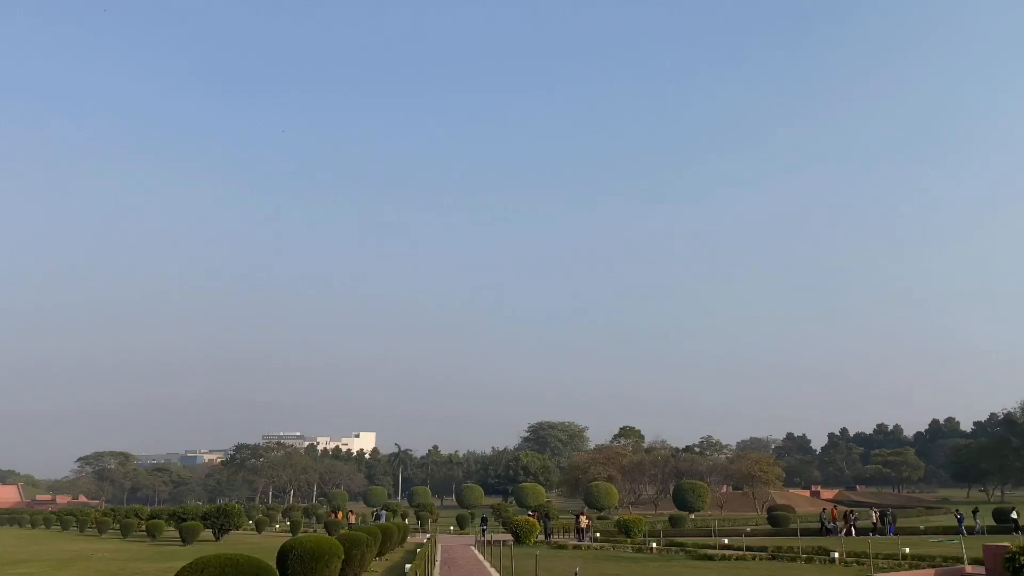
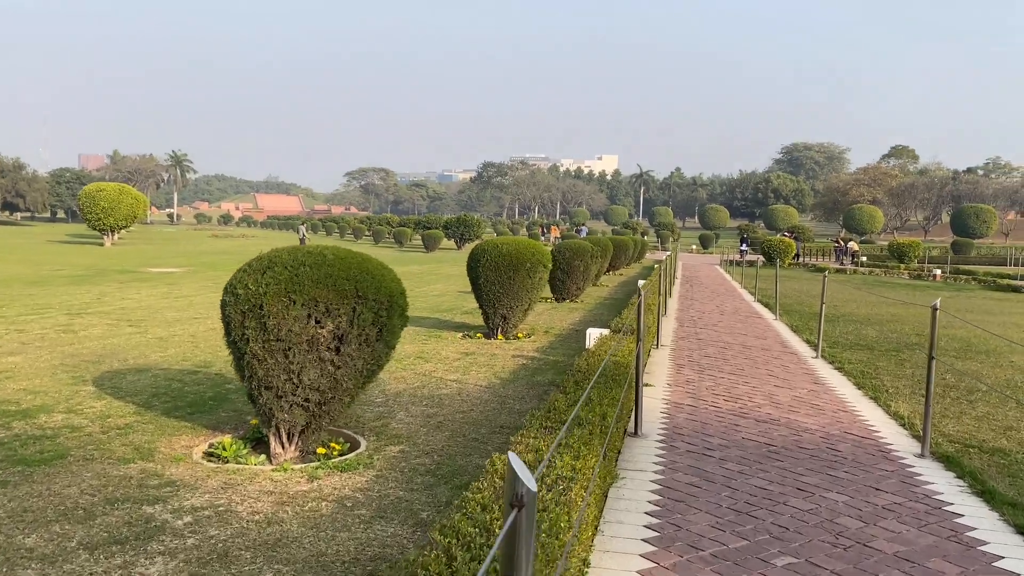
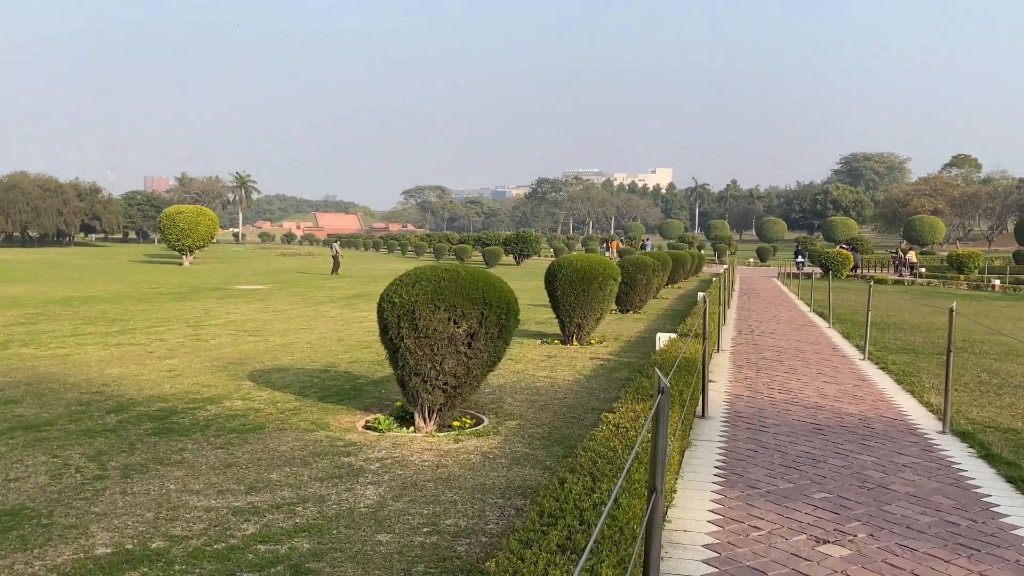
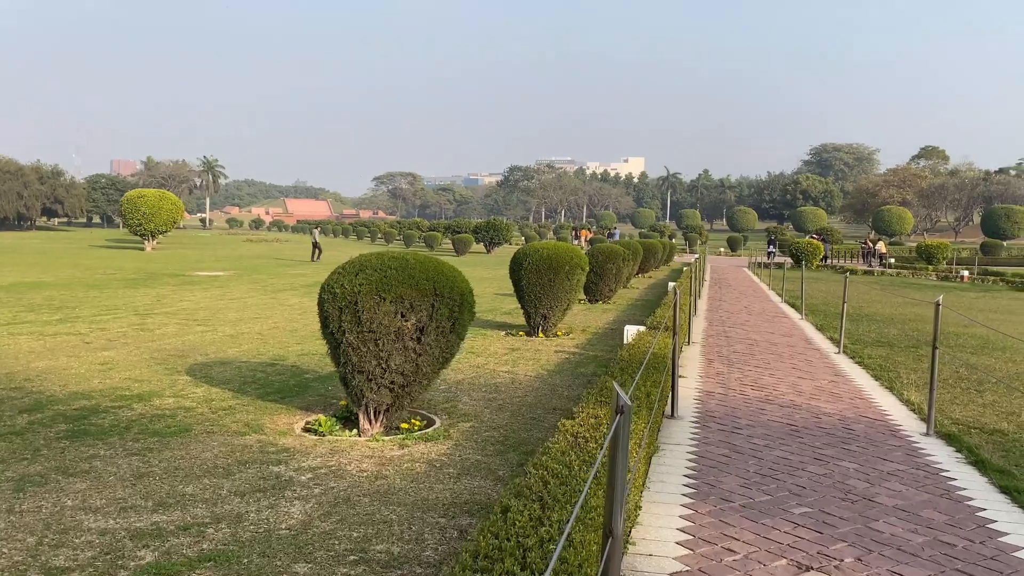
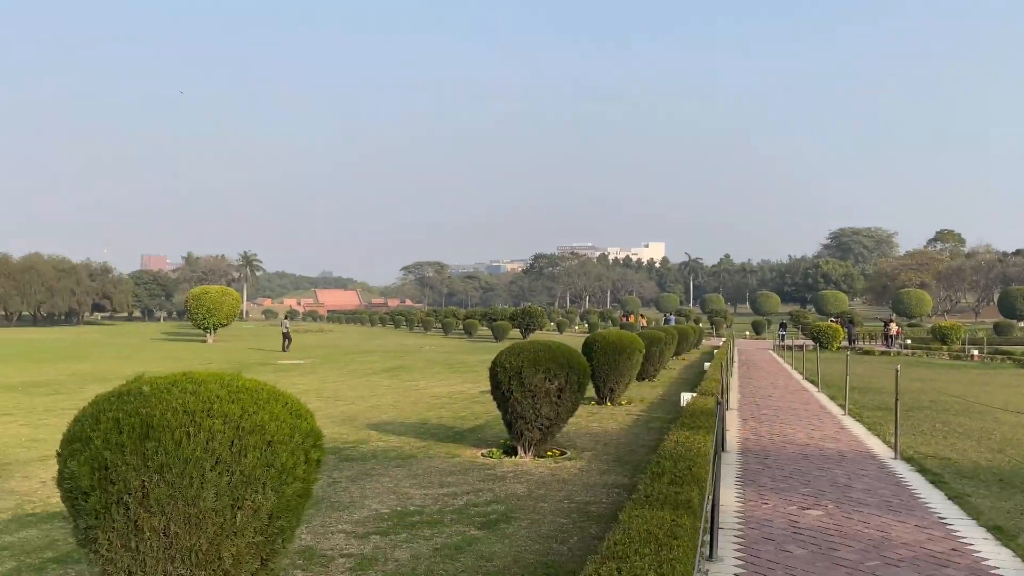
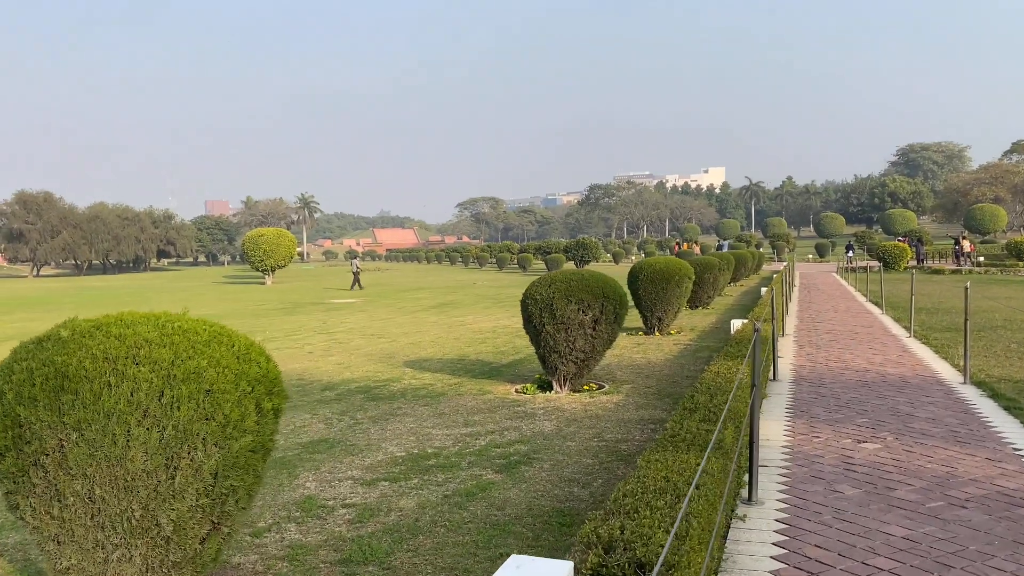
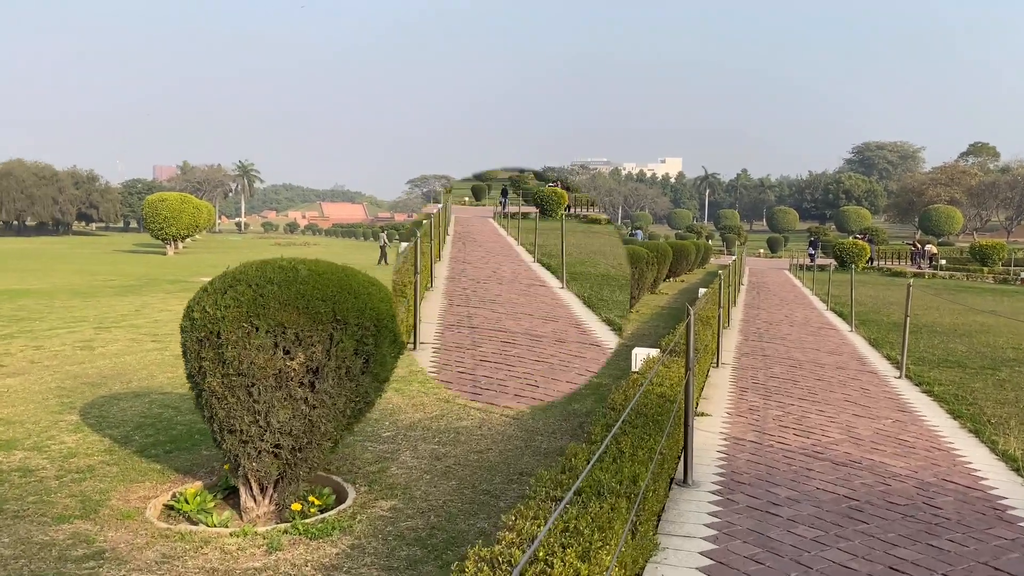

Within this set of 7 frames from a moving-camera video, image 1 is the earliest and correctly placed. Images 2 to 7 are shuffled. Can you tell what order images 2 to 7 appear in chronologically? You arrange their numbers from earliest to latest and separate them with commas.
5, 6, 3, 4, 2, 7
